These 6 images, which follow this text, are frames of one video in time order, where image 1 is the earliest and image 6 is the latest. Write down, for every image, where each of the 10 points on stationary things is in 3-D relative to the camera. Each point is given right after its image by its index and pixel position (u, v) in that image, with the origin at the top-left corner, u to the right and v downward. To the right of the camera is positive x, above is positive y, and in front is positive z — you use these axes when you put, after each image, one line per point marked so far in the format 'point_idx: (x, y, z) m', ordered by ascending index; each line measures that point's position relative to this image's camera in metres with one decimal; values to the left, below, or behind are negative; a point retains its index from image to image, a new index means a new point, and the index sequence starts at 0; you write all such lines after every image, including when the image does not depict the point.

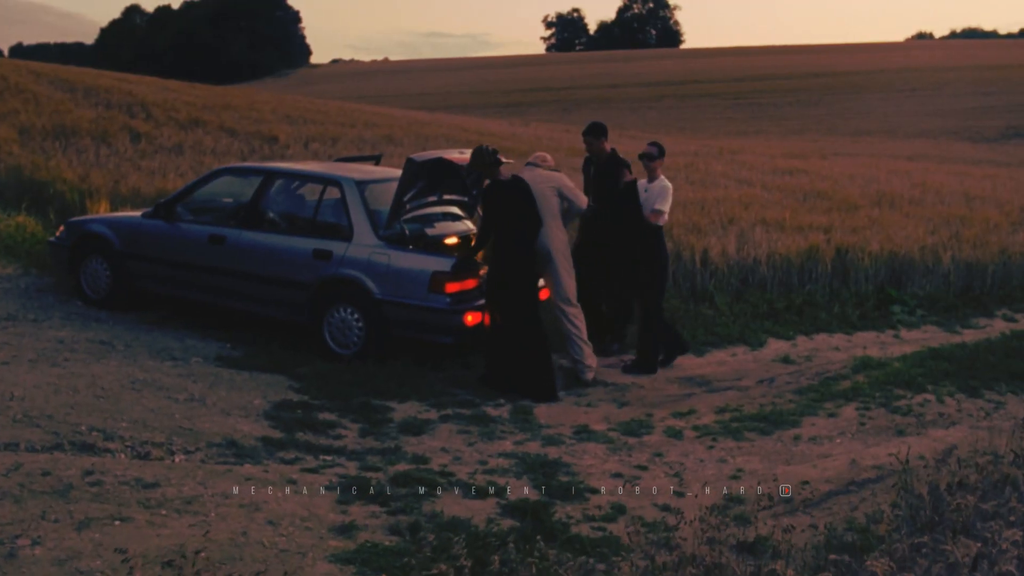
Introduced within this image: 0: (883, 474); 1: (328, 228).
0: (+2.3, -1.2, +6.4) m
1: (-1.5, +0.5, +8.5) m
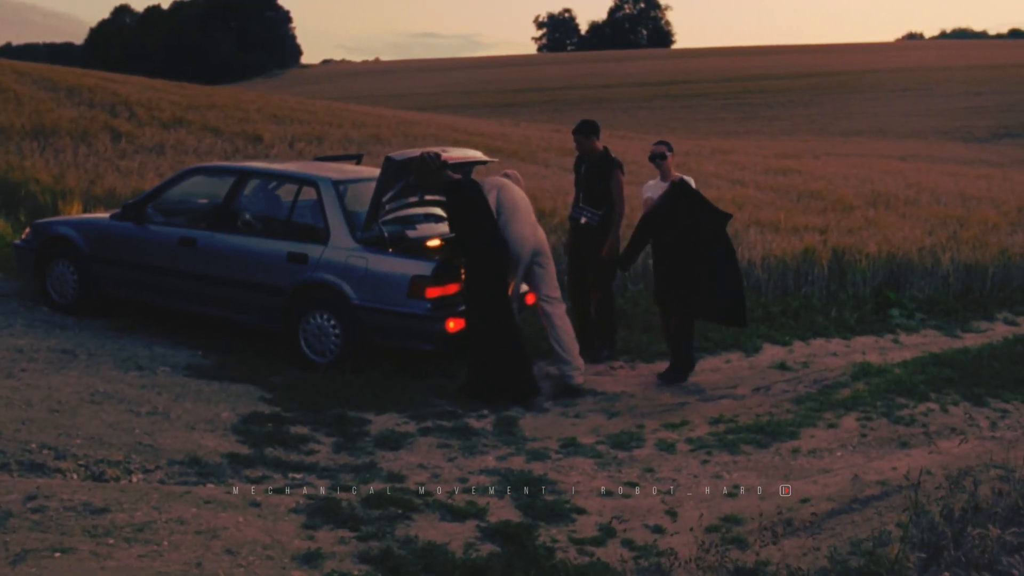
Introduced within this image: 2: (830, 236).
0: (+2.2, -1.2, +6.0) m
1: (-1.6, +0.4, +8.1) m
2: (+4.1, +0.7, +13.0) m
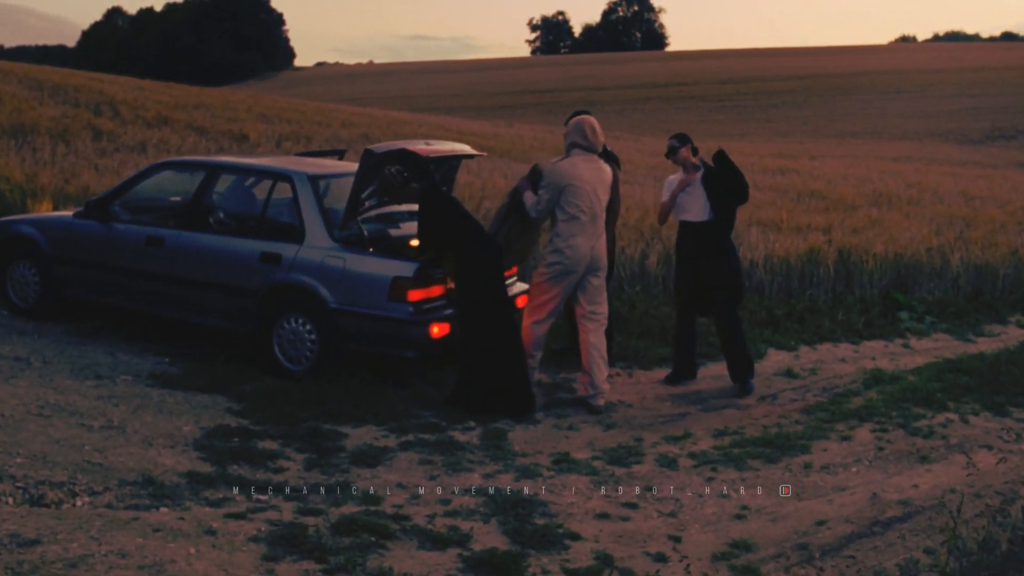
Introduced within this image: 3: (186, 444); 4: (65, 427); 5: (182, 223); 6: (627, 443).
0: (+2.1, -1.2, +5.5) m
1: (-1.7, +0.4, +7.6) m
2: (+3.9, +0.6, +12.5) m
3: (-1.9, -0.9, +5.9) m
4: (-2.5, -0.8, +5.7) m
5: (-2.6, +0.5, +8.0) m
6: (+0.7, -1.0, +6.6) m
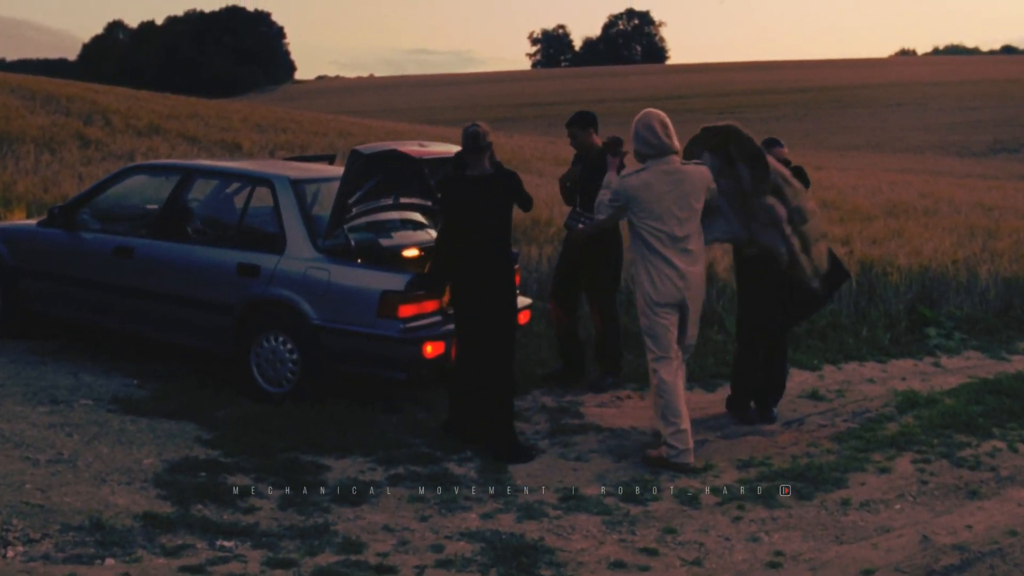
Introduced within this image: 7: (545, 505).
0: (+2.1, -1.3, +4.8) m
1: (-1.7, +0.3, +6.9) m
2: (+4.0, +0.5, +11.8) m
3: (-1.9, -1.0, +5.2) m
4: (-2.5, -0.9, +5.0) m
5: (-2.6, +0.4, +7.3) m
6: (+0.7, -1.1, +5.9) m
7: (+0.2, -1.1, +5.4) m
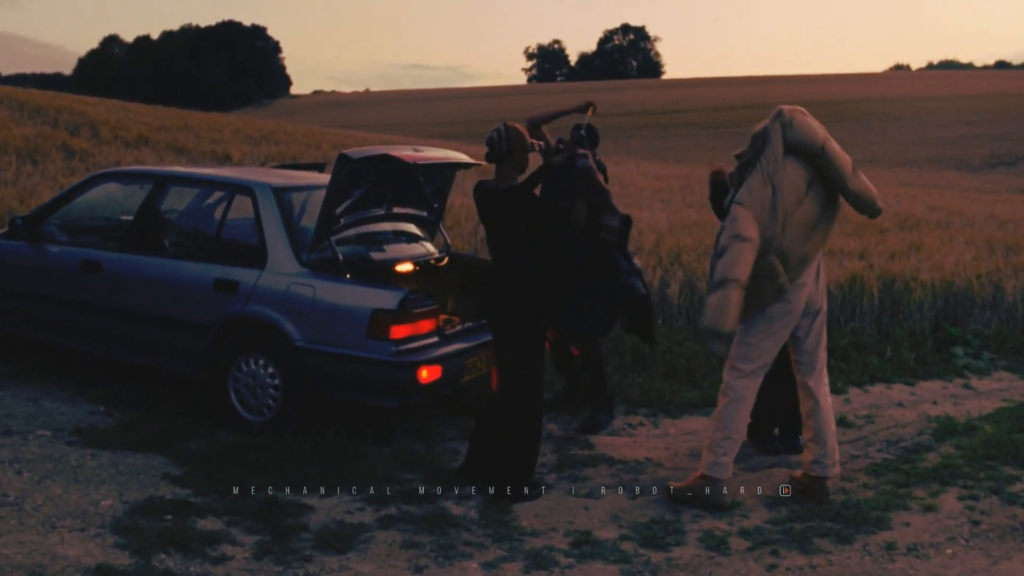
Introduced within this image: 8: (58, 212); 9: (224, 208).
0: (+2.2, -1.3, +4.2) m
1: (-1.7, +0.2, +6.3) m
2: (+4.0, +0.3, +11.3) m
3: (-1.8, -1.1, +4.6) m
4: (-2.5, -0.9, +4.4) m
5: (-2.6, +0.3, +6.7) m
6: (+0.8, -1.2, +5.3) m
7: (+0.2, -1.2, +4.8) m
8: (-3.2, +0.5, +7.1) m
9: (-1.8, +0.5, +6.5) m
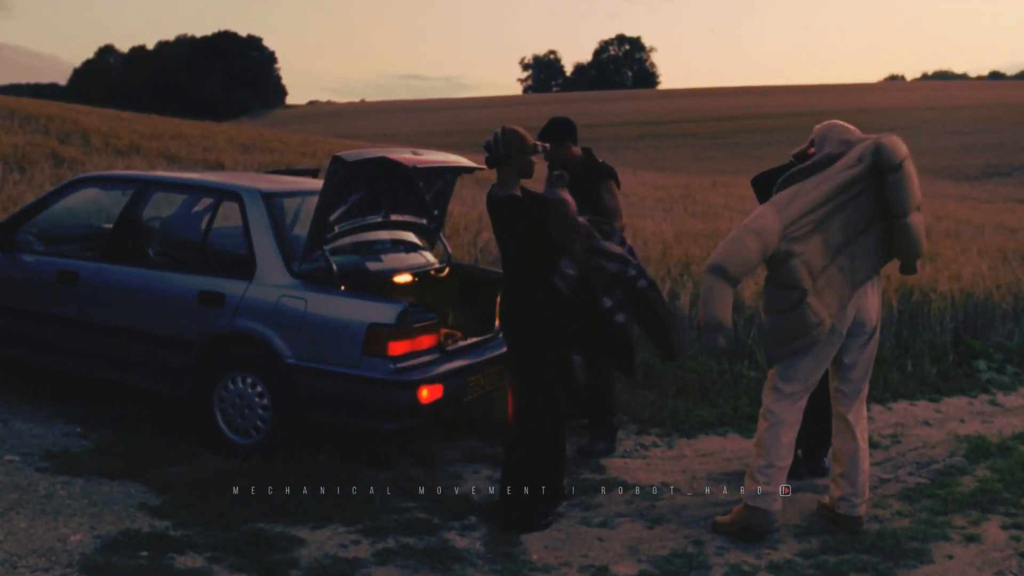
0: (+2.2, -1.4, +3.8) m
1: (-1.7, +0.2, +5.9) m
2: (+4.0, +0.2, +10.9) m
3: (-1.8, -1.1, +4.1) m
4: (-2.4, -1.0, +4.0) m
5: (-2.5, +0.2, +6.3) m
6: (+0.8, -1.2, +4.9) m
7: (+0.2, -1.3, +4.3) m
8: (-3.1, +0.5, +6.7) m
9: (-1.8, +0.4, +6.1) m
